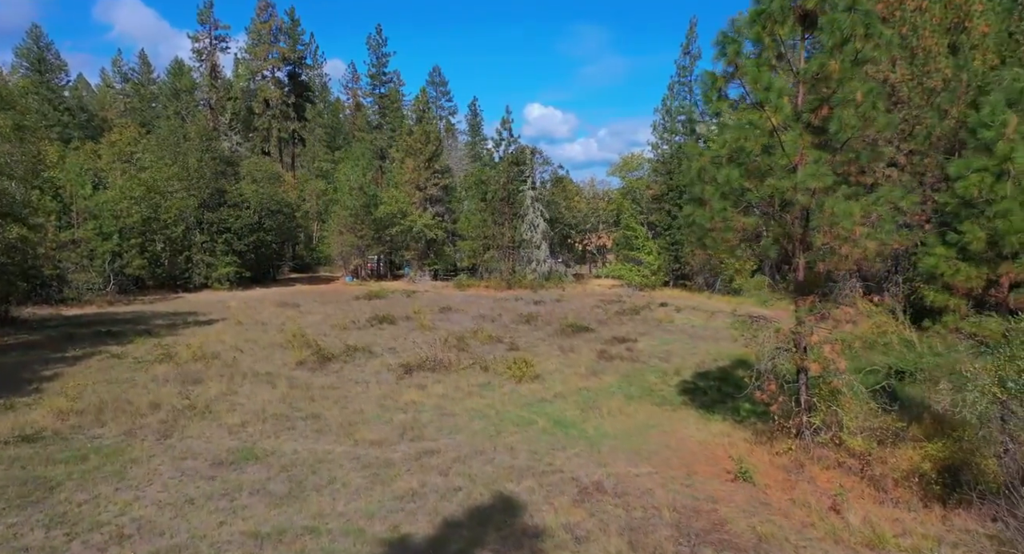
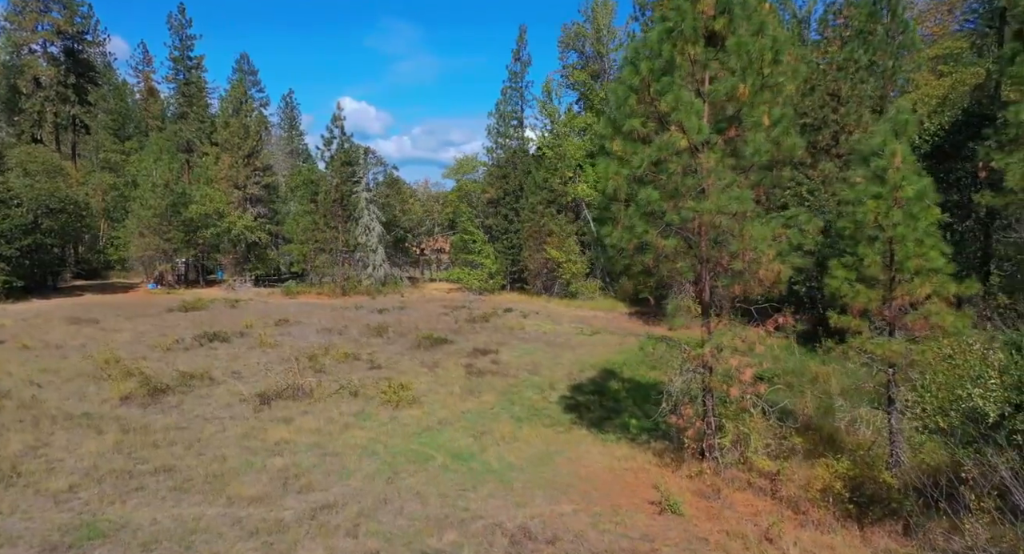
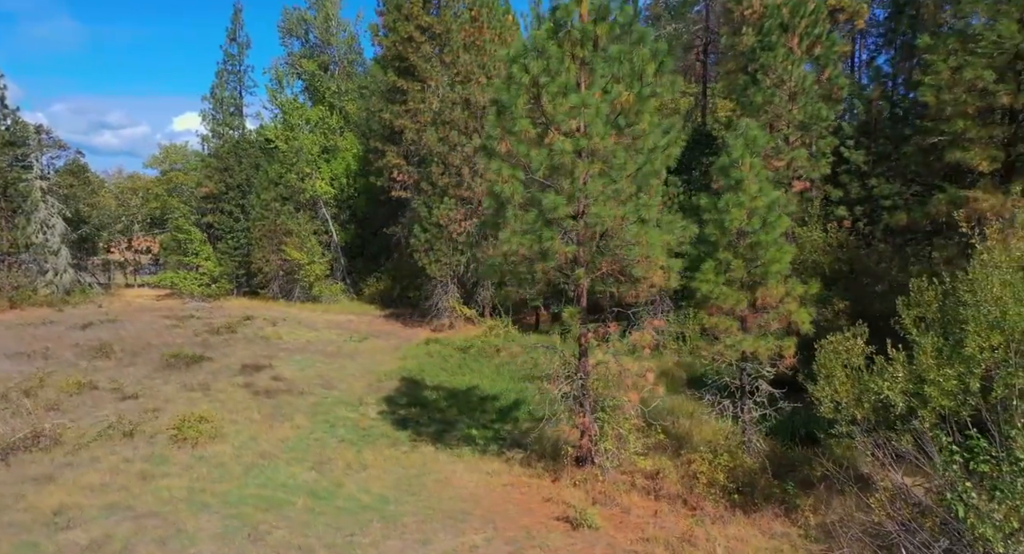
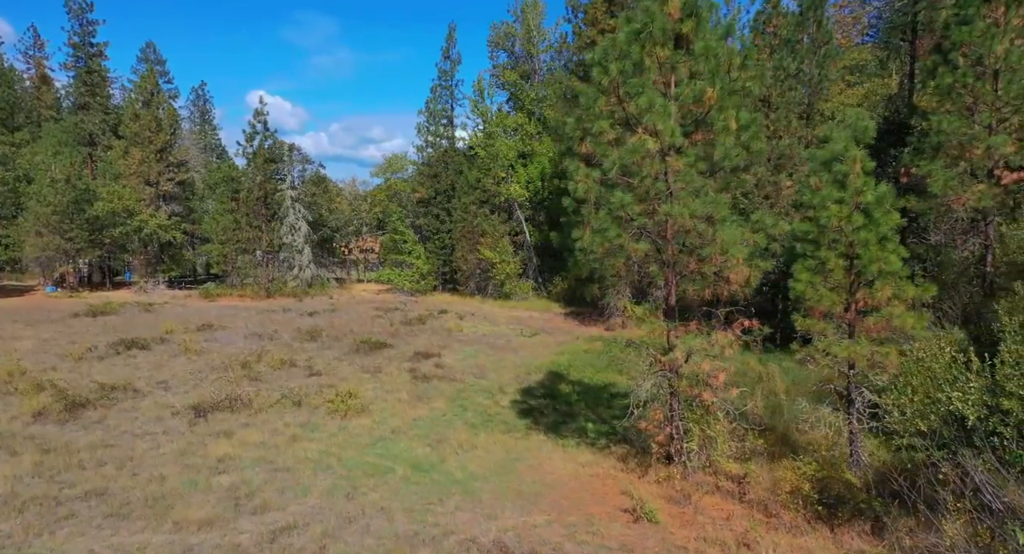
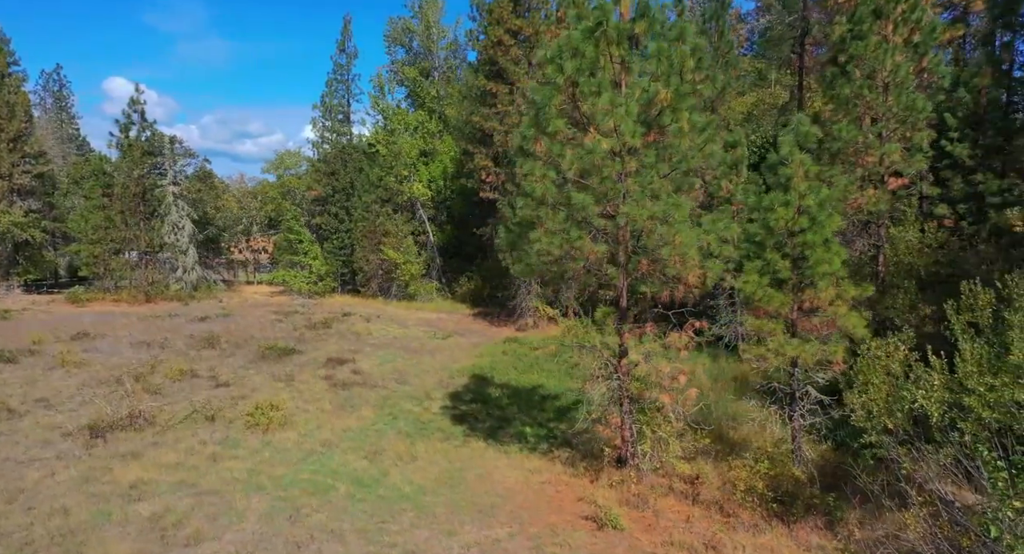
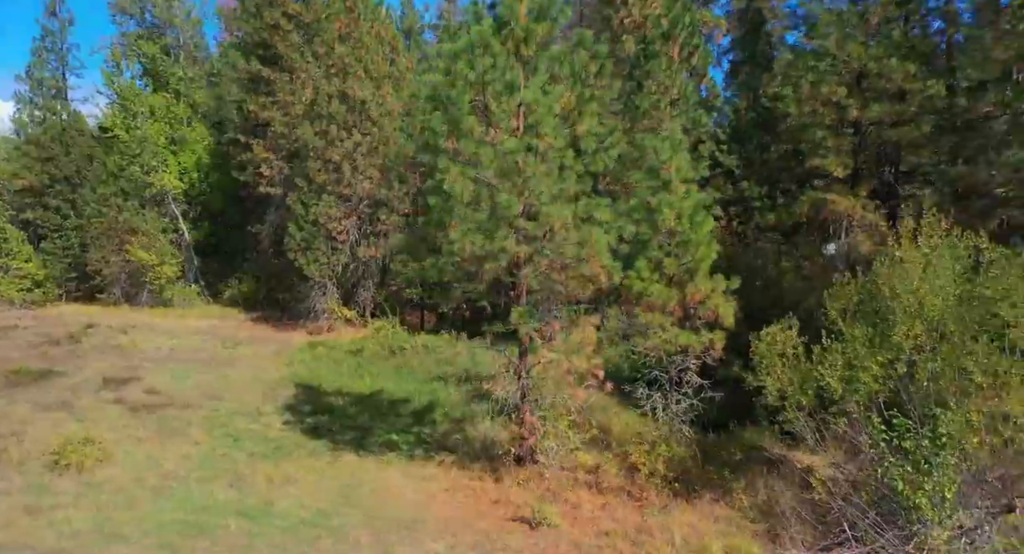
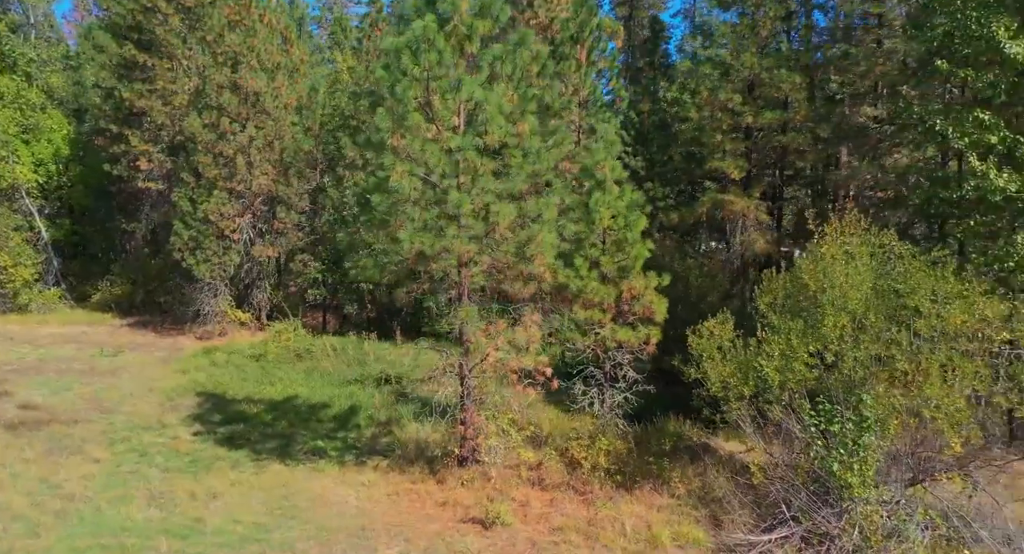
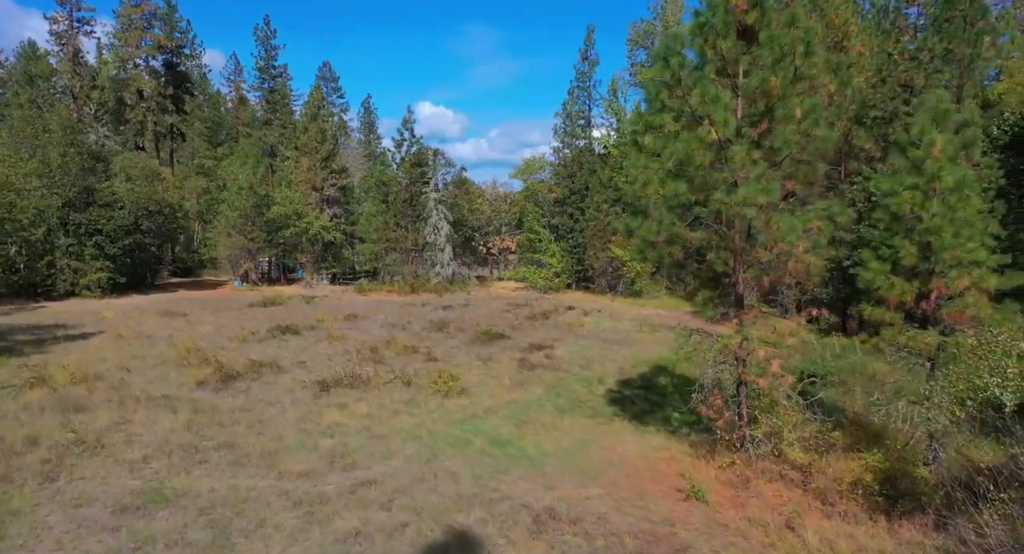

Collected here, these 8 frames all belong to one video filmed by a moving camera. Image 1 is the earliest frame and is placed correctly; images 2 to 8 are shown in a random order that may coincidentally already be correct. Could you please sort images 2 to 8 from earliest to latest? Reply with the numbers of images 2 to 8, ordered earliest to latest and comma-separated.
8, 2, 4, 5, 3, 6, 7
